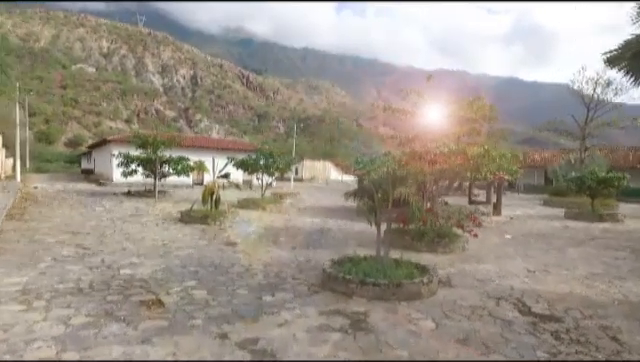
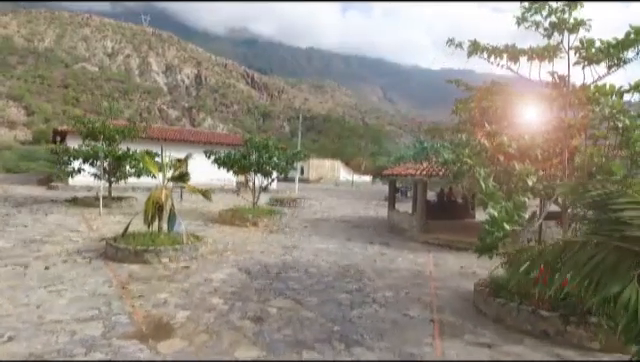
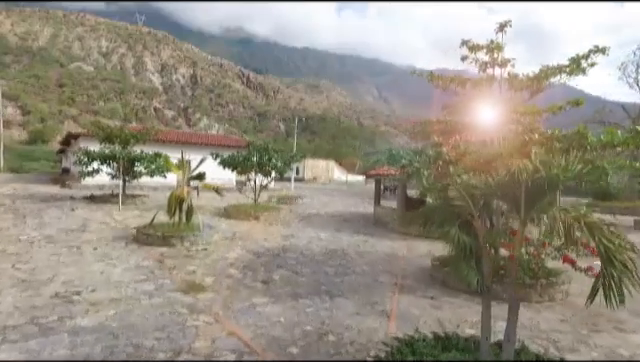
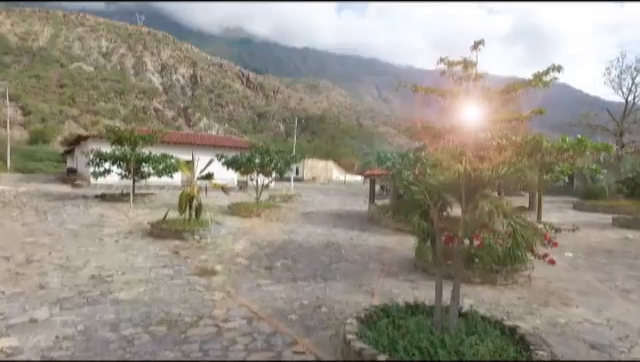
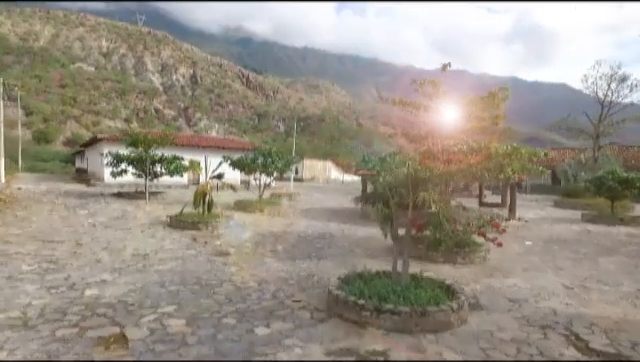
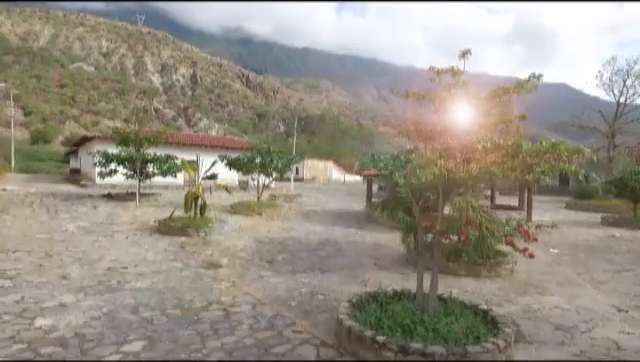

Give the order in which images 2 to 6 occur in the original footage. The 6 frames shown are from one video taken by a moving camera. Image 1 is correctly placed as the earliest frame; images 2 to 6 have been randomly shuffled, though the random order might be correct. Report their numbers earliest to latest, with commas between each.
5, 6, 4, 3, 2
